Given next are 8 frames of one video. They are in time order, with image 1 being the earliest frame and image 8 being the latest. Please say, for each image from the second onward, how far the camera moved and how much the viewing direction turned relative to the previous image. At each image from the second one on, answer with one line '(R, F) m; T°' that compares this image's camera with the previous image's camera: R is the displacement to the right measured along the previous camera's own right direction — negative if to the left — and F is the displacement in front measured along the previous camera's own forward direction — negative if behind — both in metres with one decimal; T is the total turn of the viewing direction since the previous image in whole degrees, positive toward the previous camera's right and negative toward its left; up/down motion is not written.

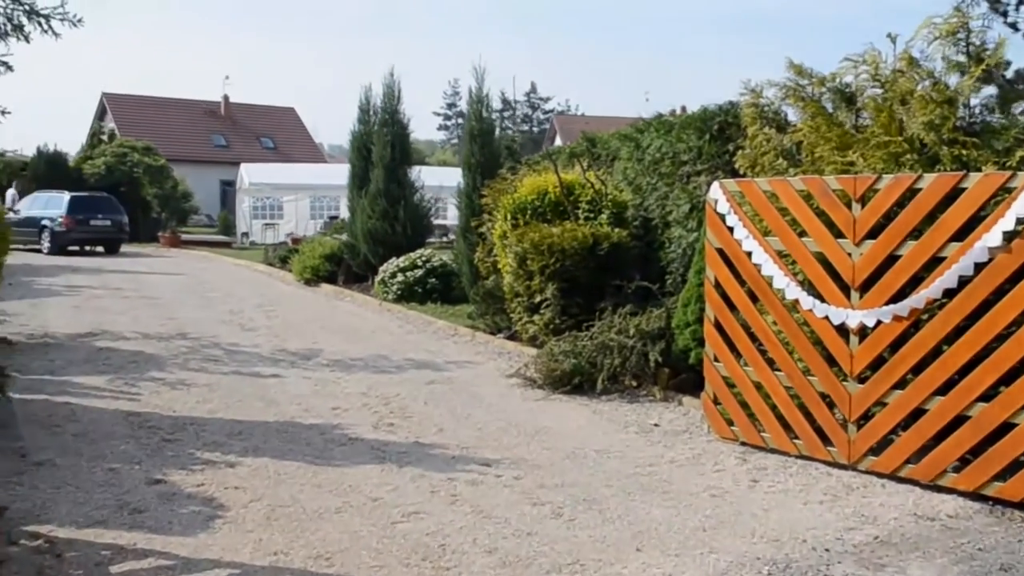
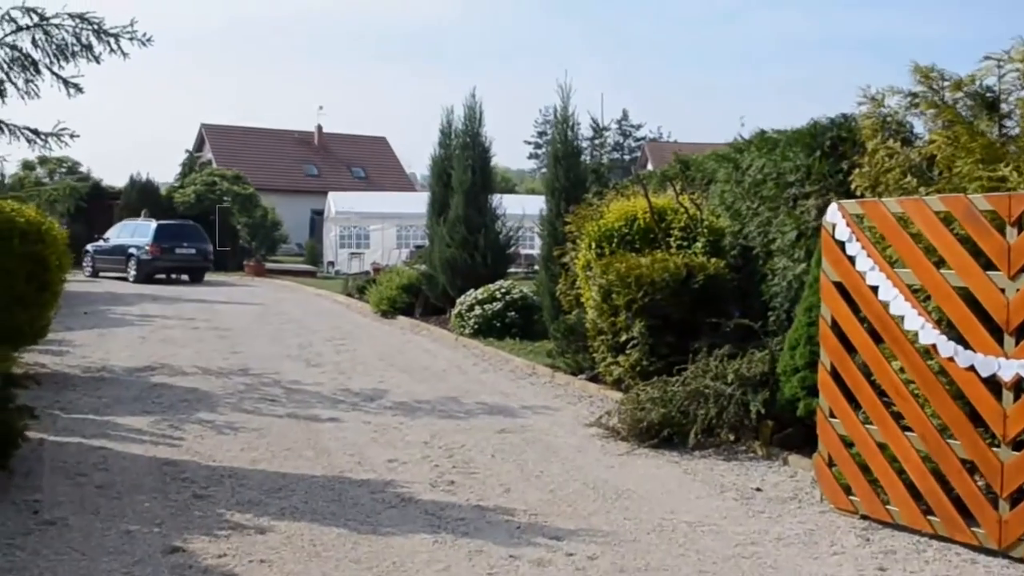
(+0.1, +1.1) m; -4°
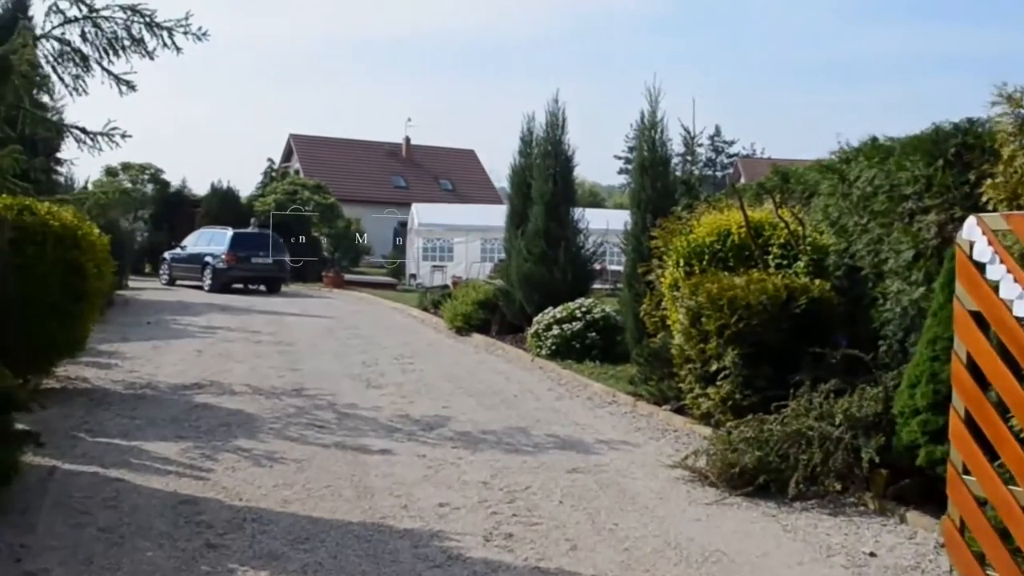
(+0.1, +1.1) m; -4°
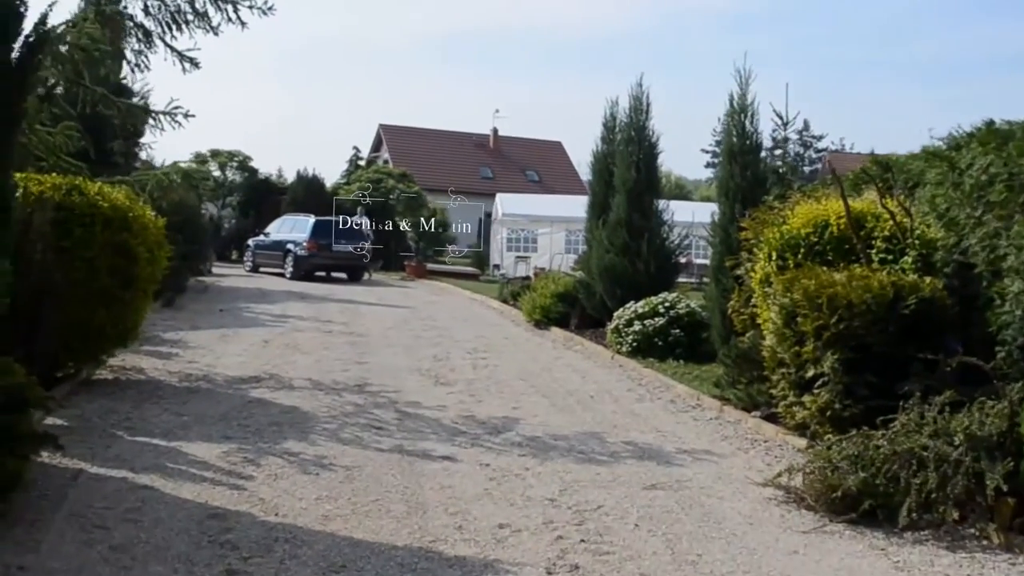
(+0.1, +0.8) m; -4°
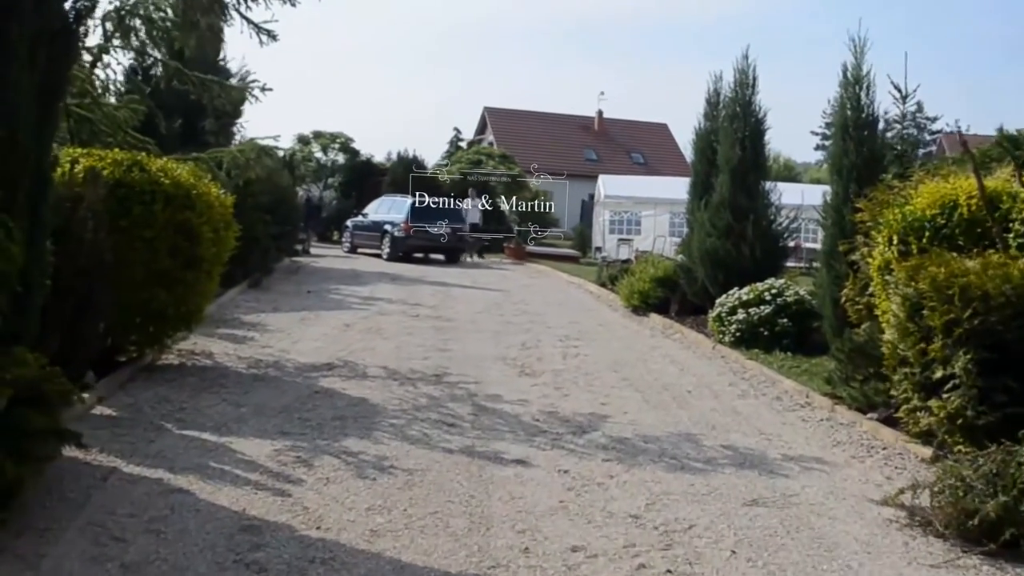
(+0.1, +0.9) m; -5°
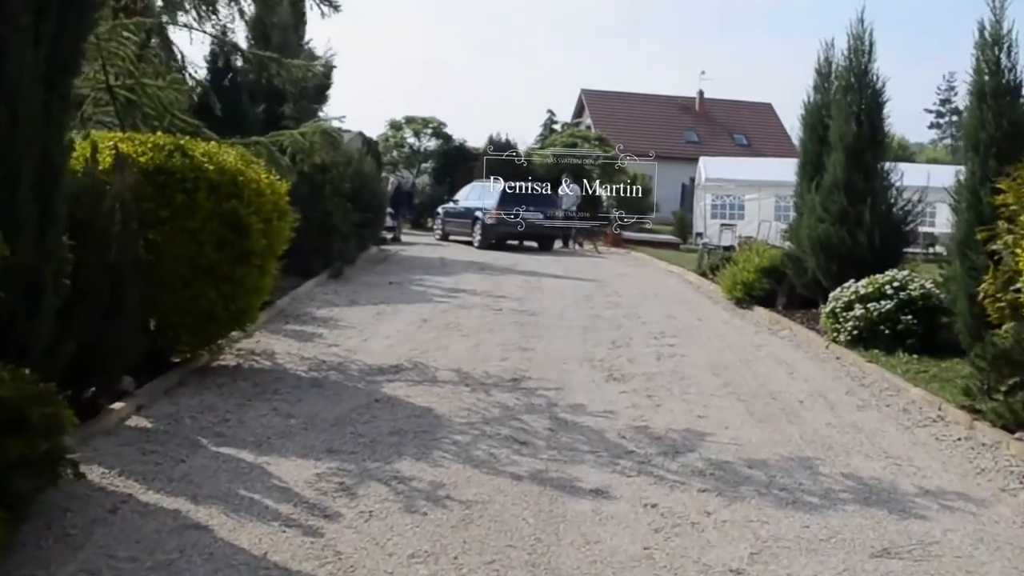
(+0.1, +1.1) m; -5°
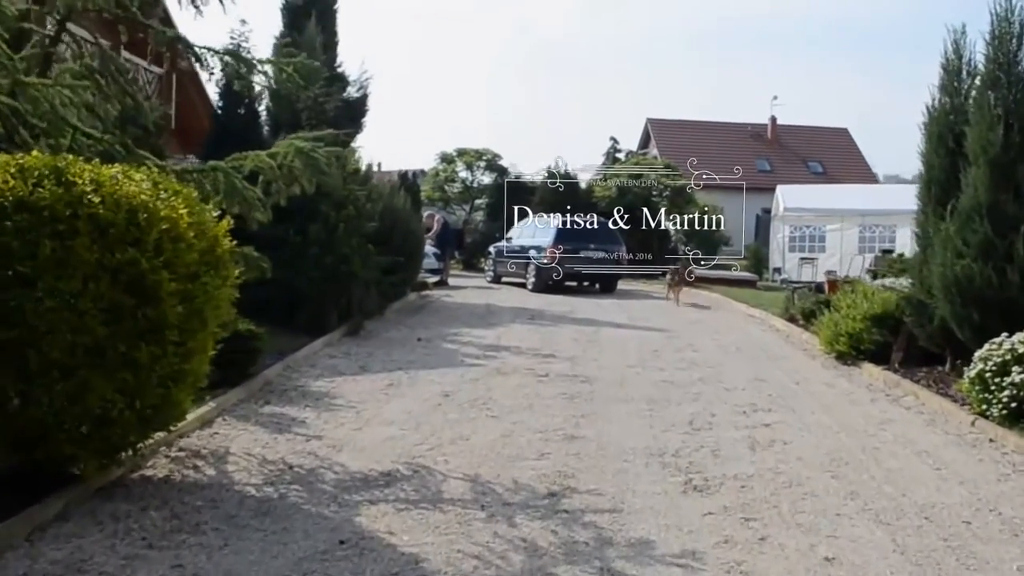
(+0.2, +2.7) m; -3°
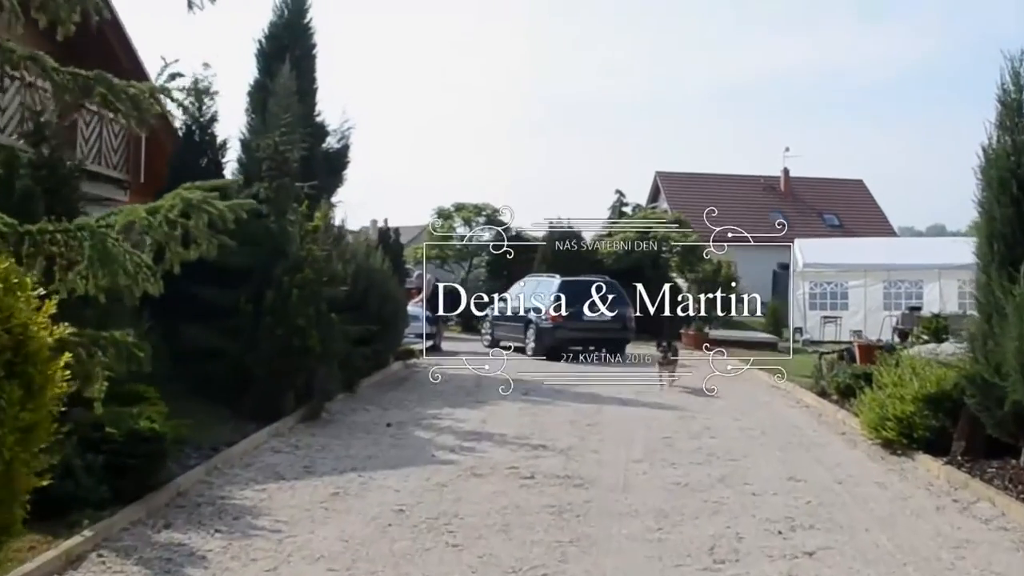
(+0.3, +2.0) m; -1°
